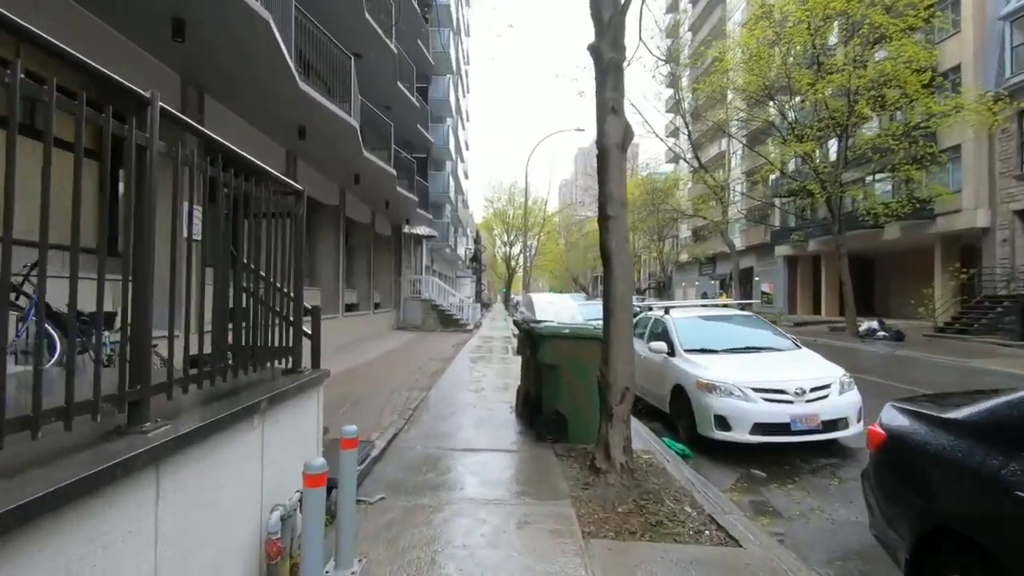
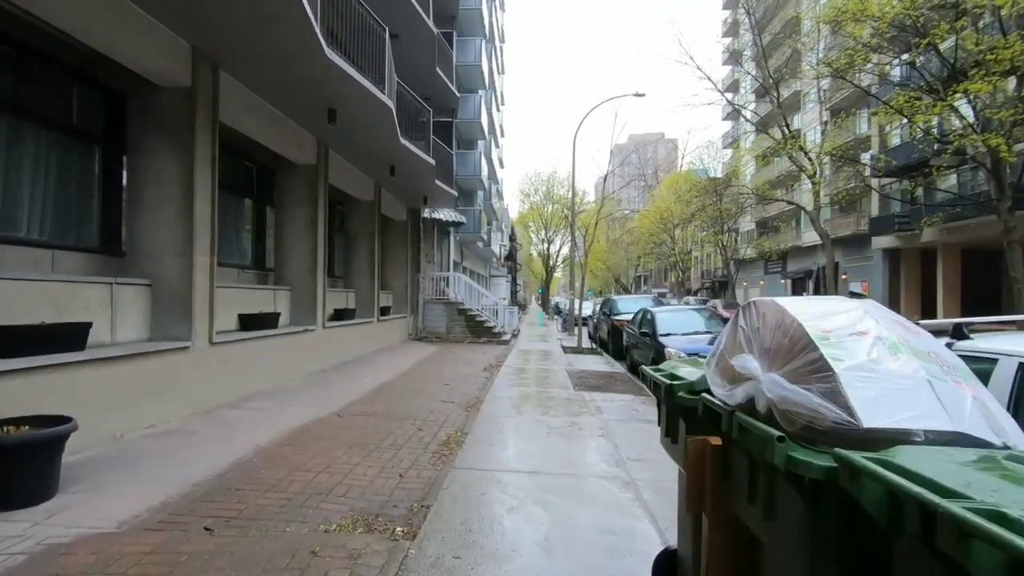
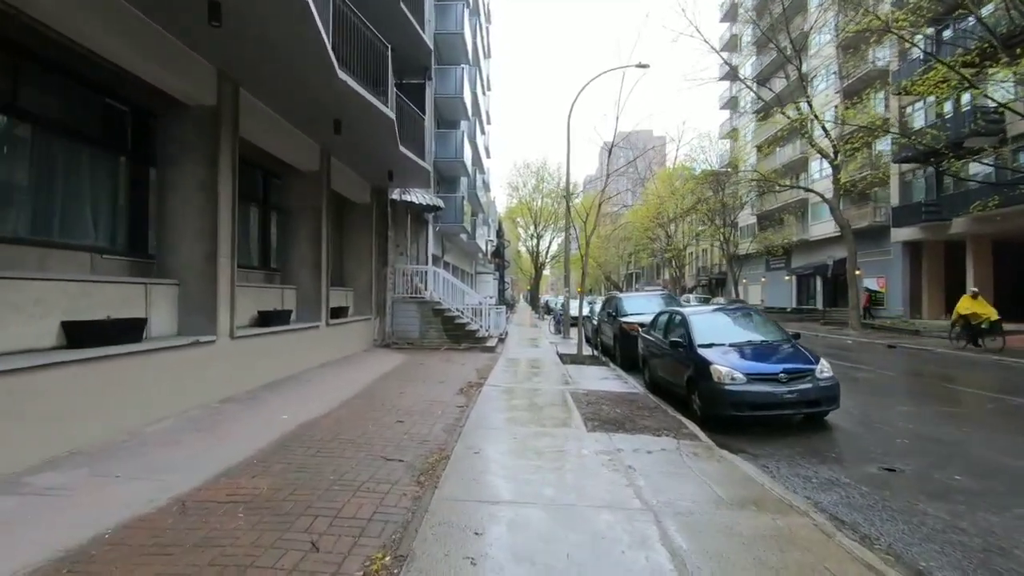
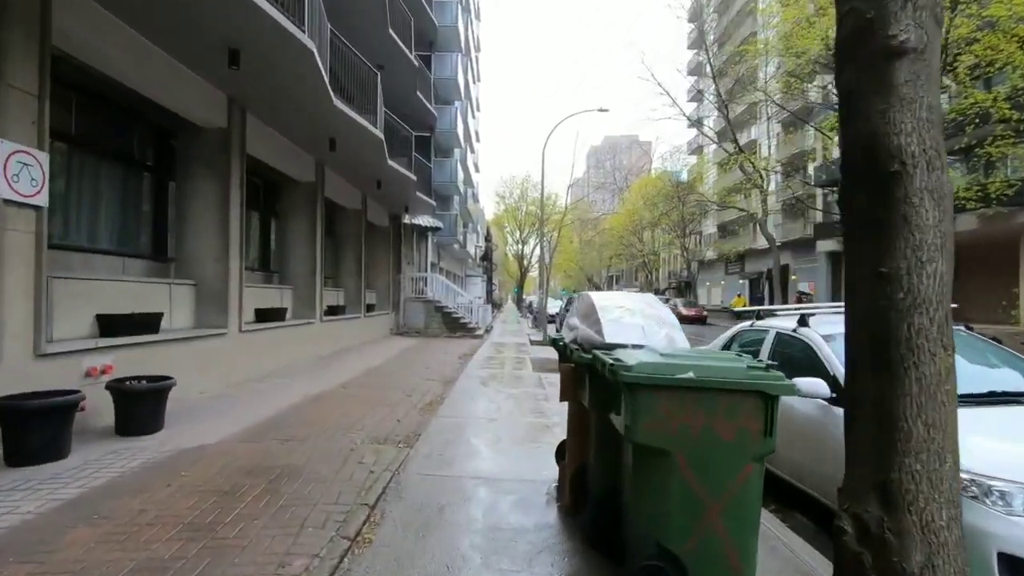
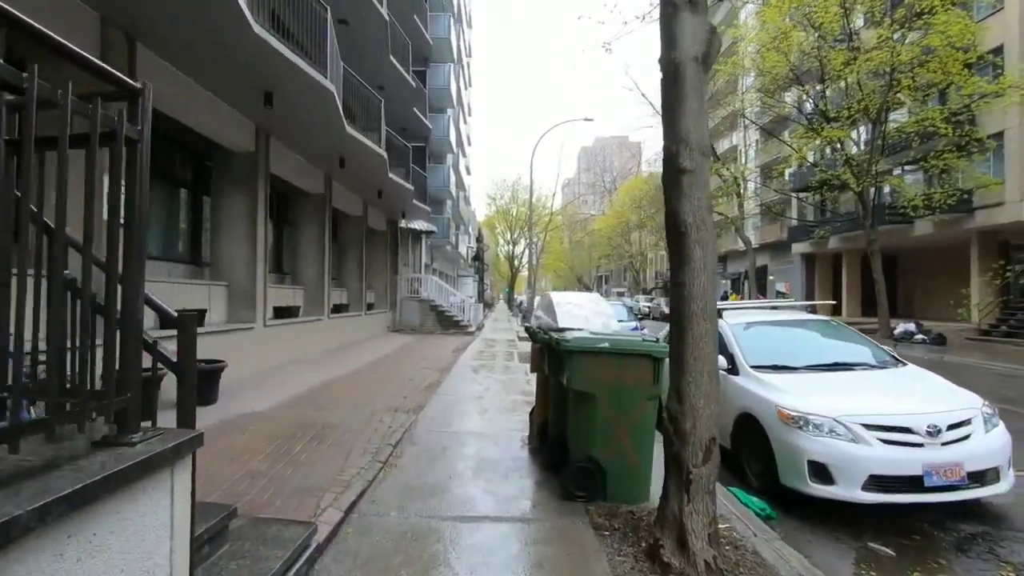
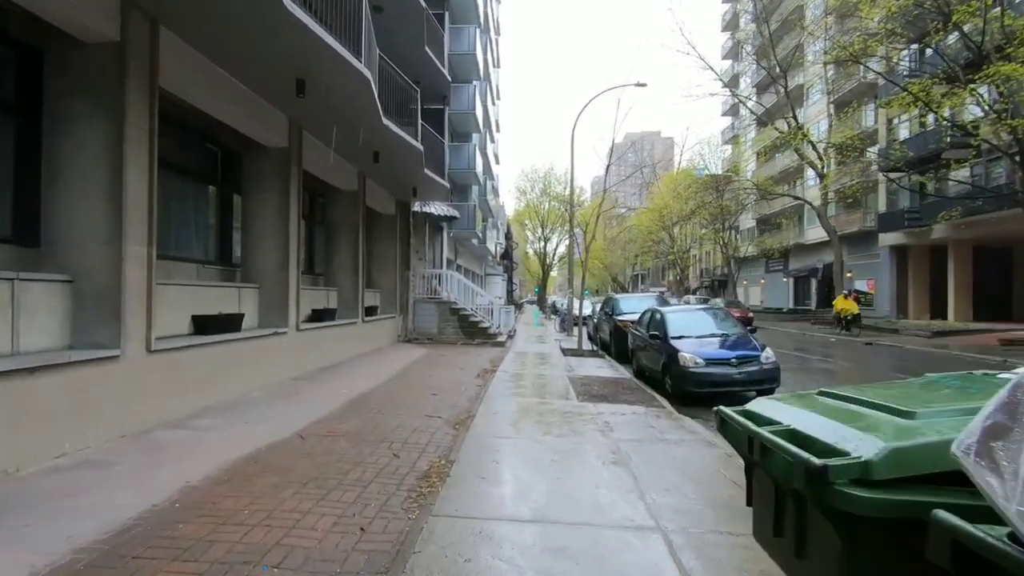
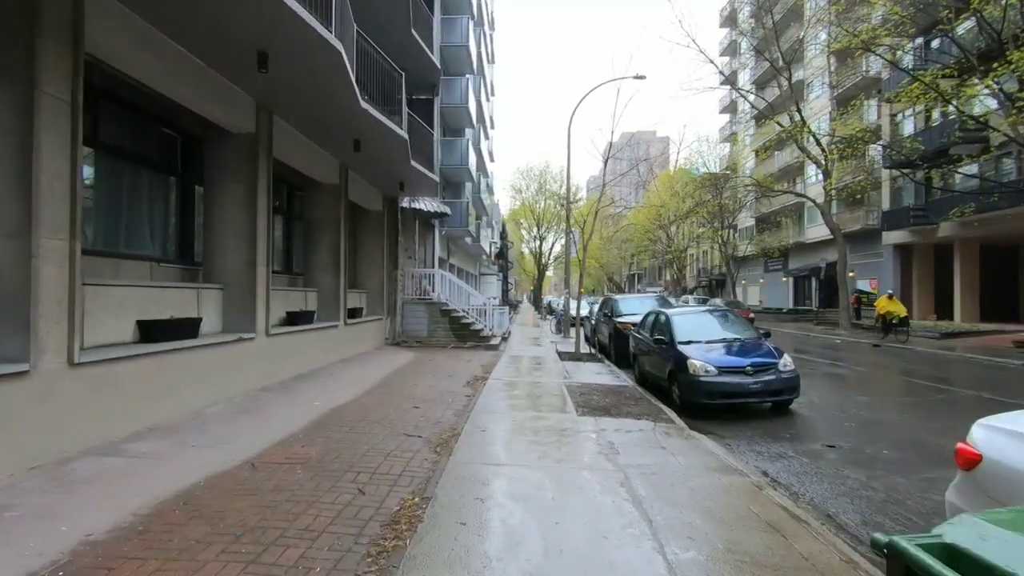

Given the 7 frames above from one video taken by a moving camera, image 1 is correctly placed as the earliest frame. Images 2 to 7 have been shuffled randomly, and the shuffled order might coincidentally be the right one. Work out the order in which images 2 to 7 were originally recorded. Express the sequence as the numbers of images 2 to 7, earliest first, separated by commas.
5, 4, 2, 6, 7, 3
